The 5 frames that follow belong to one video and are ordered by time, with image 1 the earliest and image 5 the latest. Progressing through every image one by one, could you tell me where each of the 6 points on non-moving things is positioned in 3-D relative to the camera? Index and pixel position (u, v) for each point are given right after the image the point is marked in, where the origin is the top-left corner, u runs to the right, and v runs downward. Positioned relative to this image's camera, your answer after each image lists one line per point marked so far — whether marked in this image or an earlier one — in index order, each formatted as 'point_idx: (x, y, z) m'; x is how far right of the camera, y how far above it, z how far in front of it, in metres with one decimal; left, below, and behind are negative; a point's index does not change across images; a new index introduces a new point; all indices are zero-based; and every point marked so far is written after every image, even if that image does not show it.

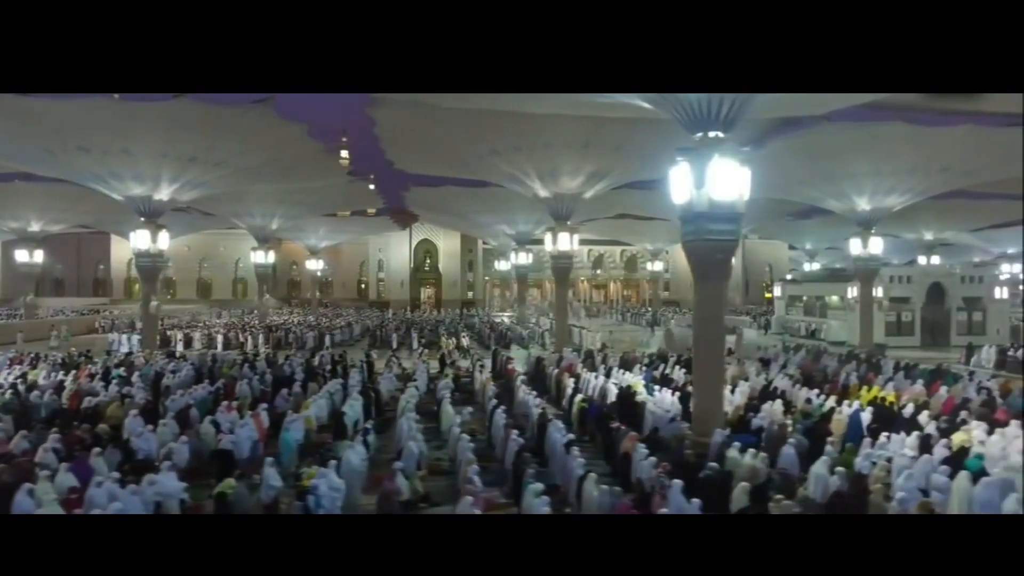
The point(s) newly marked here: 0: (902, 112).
0: (+5.4, +2.4, +10.0) m
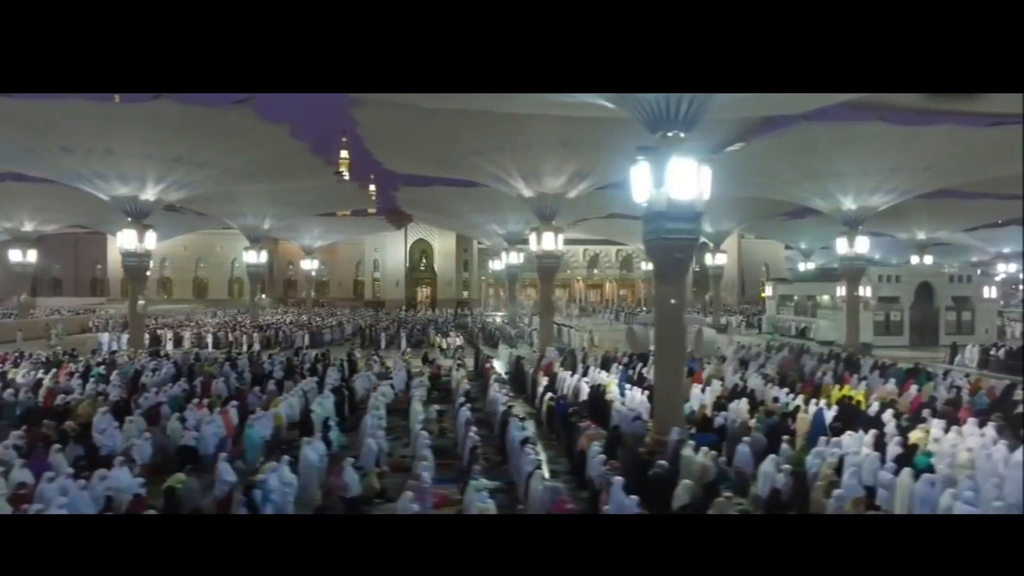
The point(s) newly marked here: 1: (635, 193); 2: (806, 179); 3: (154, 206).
0: (+5.1, +2.4, +10.0) m
1: (+1.1, +0.9, +6.6) m
2: (+5.7, +2.1, +14.0) m
3: (-6.6, +1.5, +13.5) m
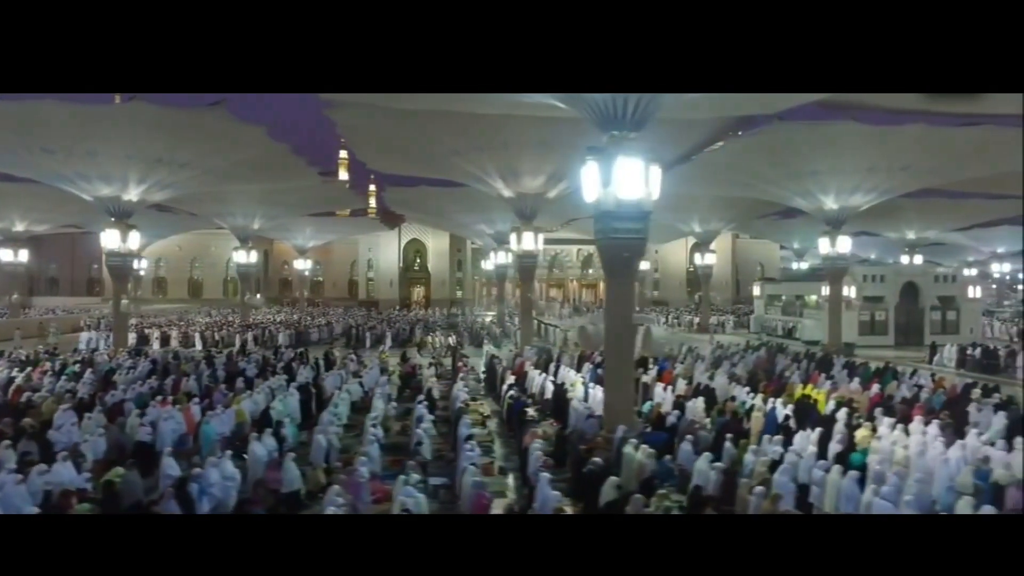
0: (+4.7, +2.4, +10.0) m
1: (+0.7, +0.9, +6.6) m
2: (+5.3, +2.1, +14.0) m
3: (-7.0, +1.5, +13.6) m
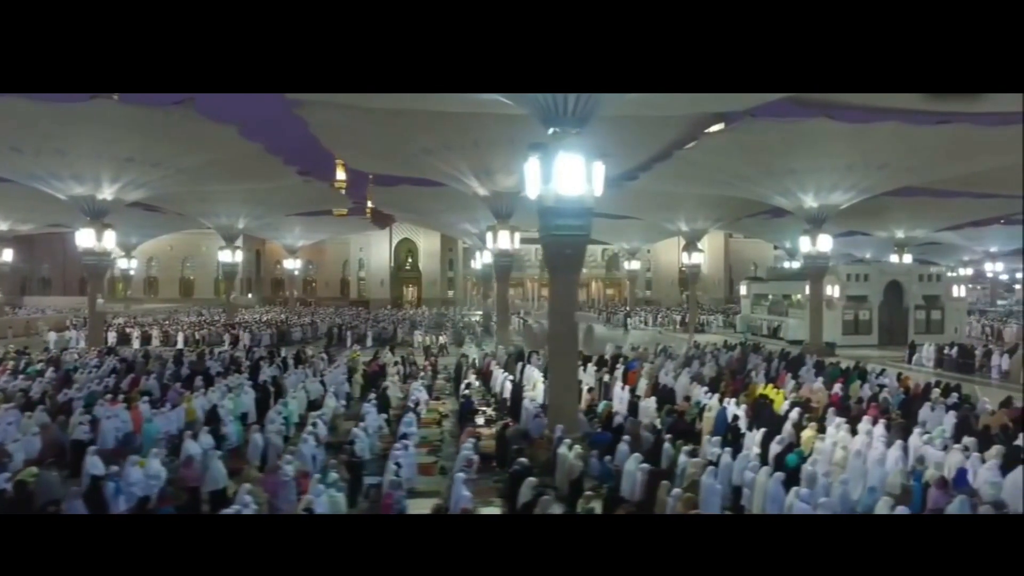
0: (+4.2, +2.5, +9.9) m
1: (+0.1, +0.9, +6.5) m
2: (+4.8, +2.1, +13.9) m
3: (-7.5, +1.5, +13.6) m
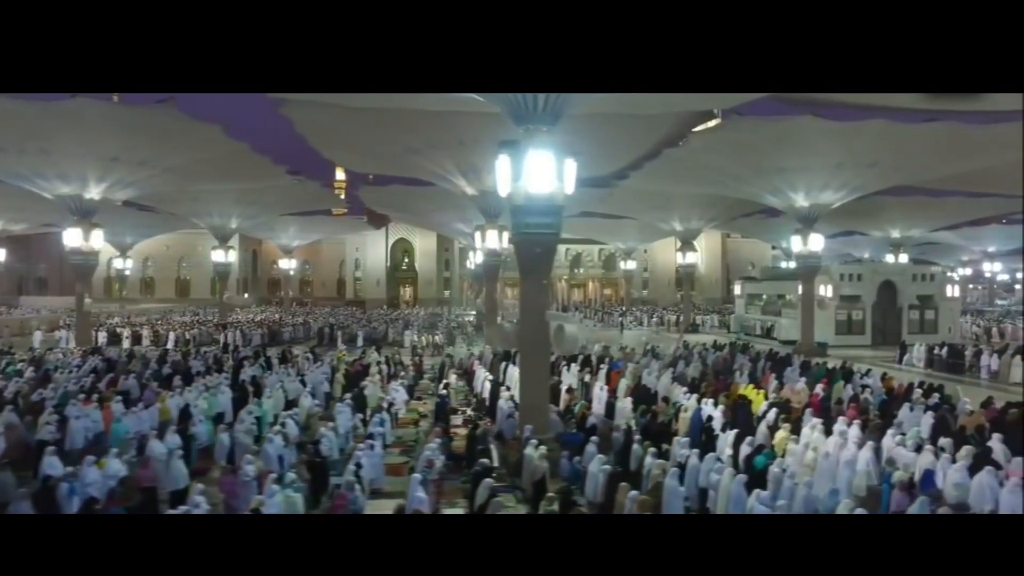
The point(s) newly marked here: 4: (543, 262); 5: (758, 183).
0: (+3.9, +2.5, +9.8) m
1: (-0.1, +0.9, +6.5) m
2: (+4.6, +2.1, +13.8) m
3: (-7.7, +1.5, +13.6) m
4: (+0.4, +0.2, +6.6) m
5: (+4.6, +2.0, +13.8) m
